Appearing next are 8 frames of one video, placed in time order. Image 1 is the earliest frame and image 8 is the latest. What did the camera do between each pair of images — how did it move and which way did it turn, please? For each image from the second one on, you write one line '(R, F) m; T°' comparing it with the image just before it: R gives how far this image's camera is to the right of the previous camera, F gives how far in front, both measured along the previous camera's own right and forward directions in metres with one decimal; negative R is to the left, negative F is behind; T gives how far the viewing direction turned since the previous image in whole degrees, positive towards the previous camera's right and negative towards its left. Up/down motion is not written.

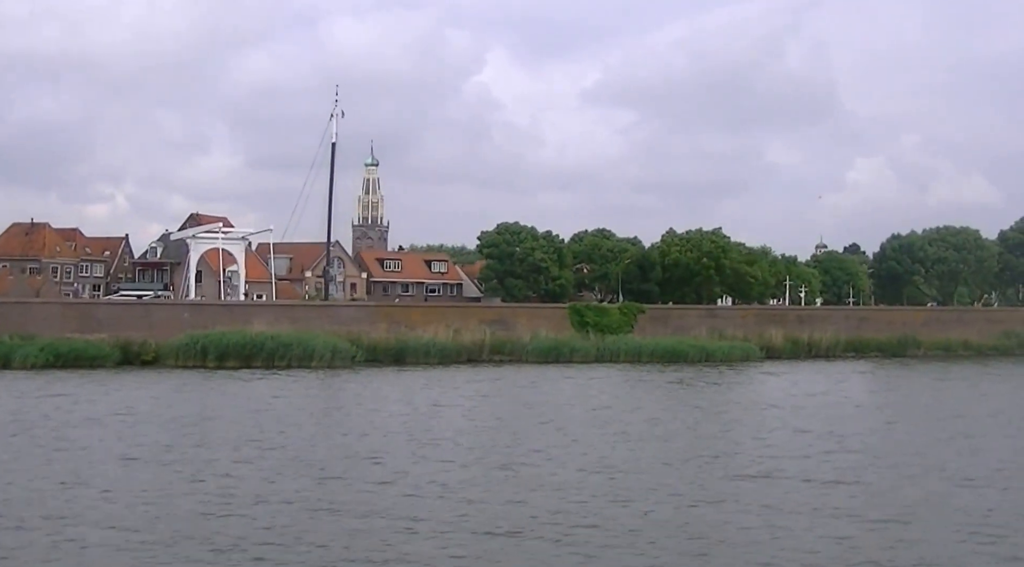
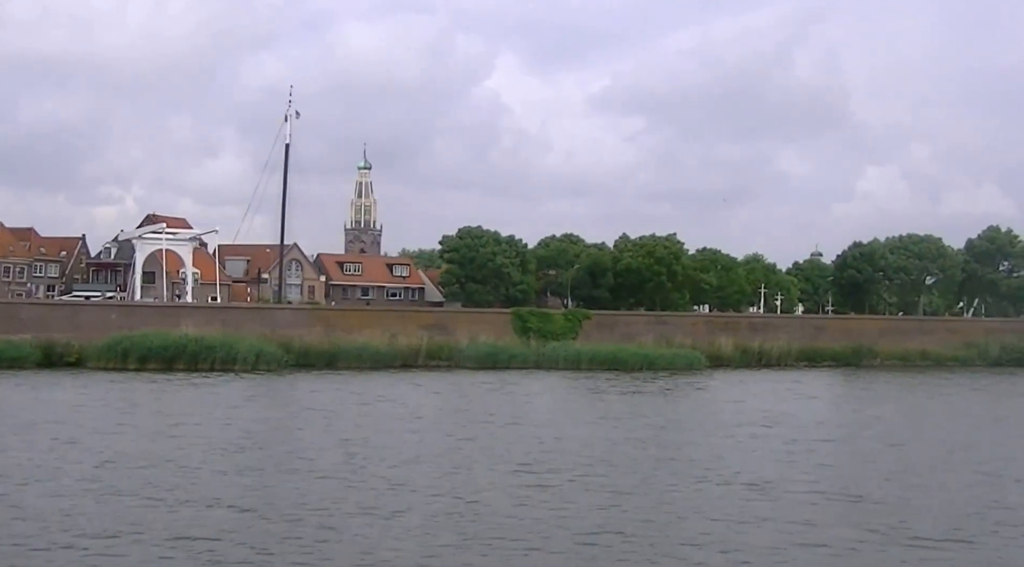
(+2.9, +0.5) m; -2°
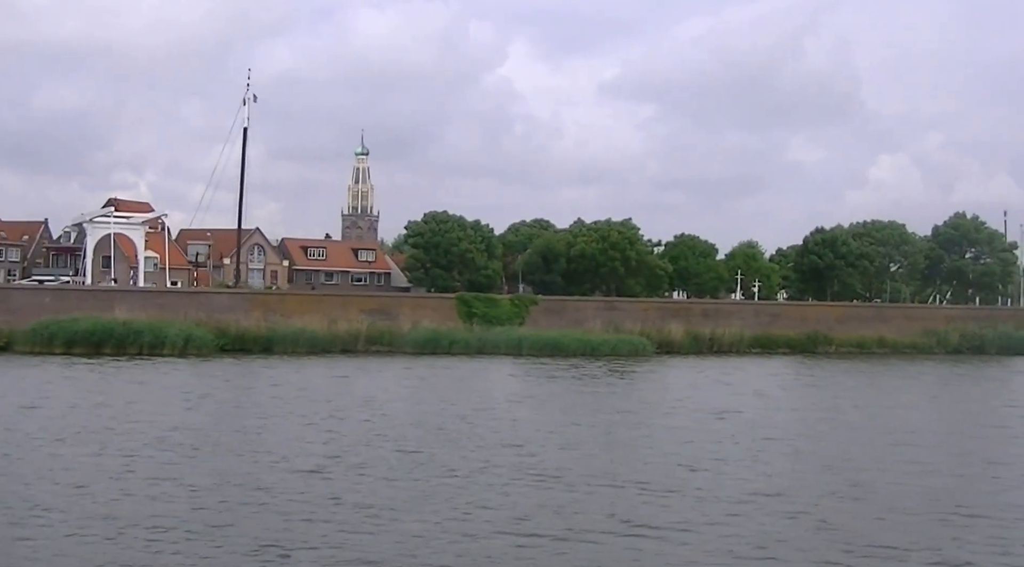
(+3.0, +0.3) m; -2°
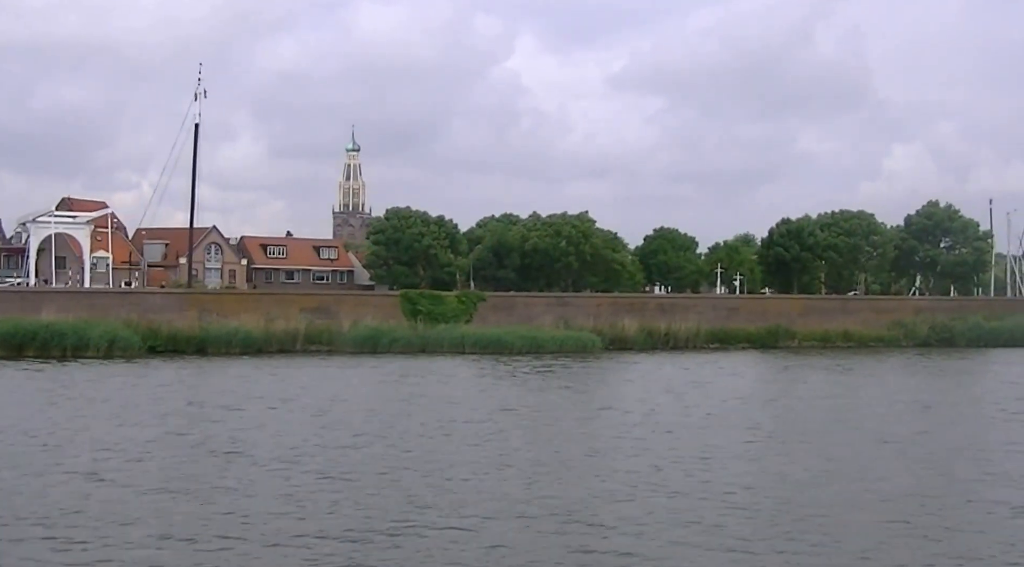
(+2.7, +1.1) m; -2°
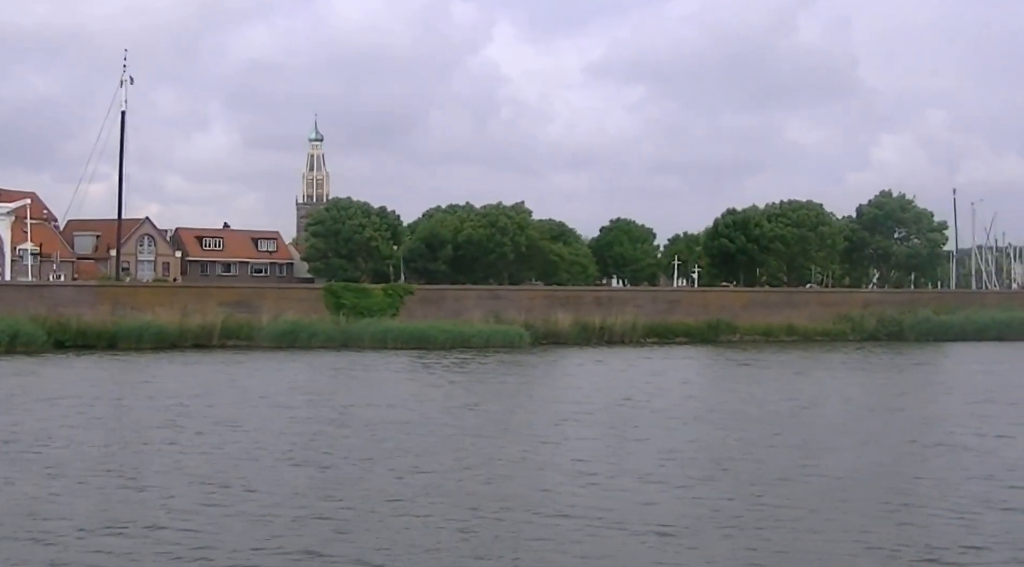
(+2.1, +1.4) m; 0°
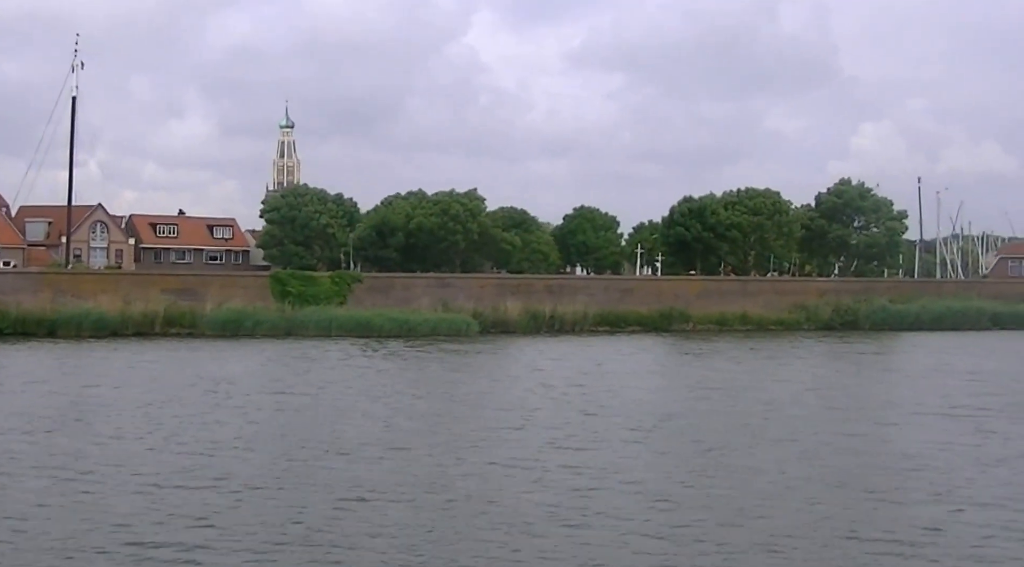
(+1.2, +0.4) m; 0°
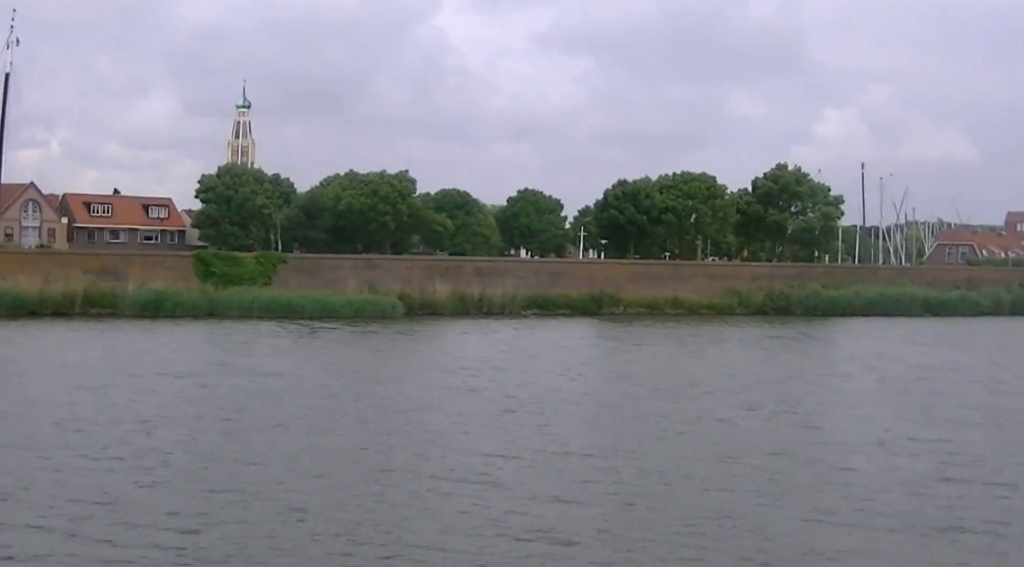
(+1.5, +0.2) m; +1°
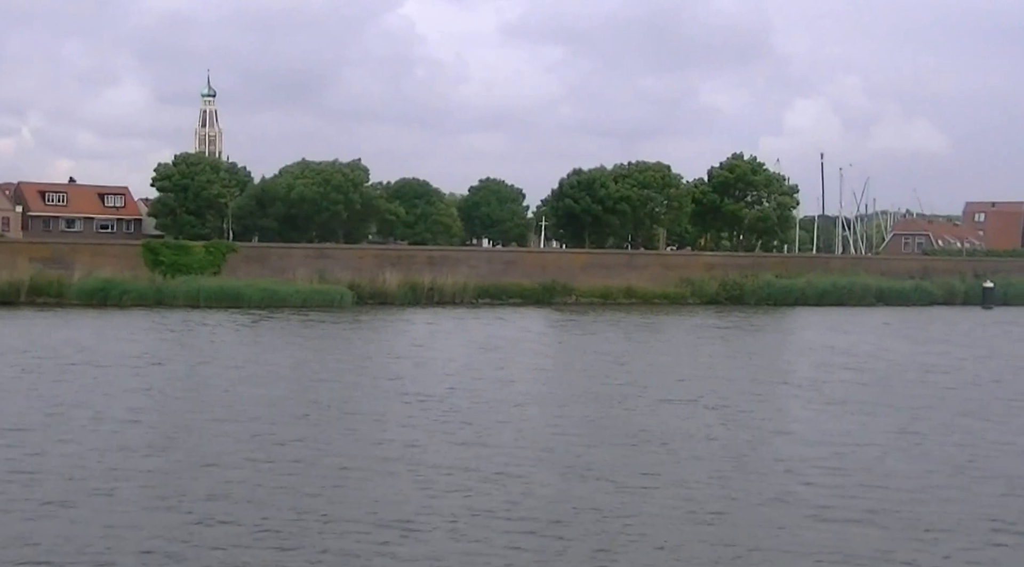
(+1.0, 0.0) m; +1°
